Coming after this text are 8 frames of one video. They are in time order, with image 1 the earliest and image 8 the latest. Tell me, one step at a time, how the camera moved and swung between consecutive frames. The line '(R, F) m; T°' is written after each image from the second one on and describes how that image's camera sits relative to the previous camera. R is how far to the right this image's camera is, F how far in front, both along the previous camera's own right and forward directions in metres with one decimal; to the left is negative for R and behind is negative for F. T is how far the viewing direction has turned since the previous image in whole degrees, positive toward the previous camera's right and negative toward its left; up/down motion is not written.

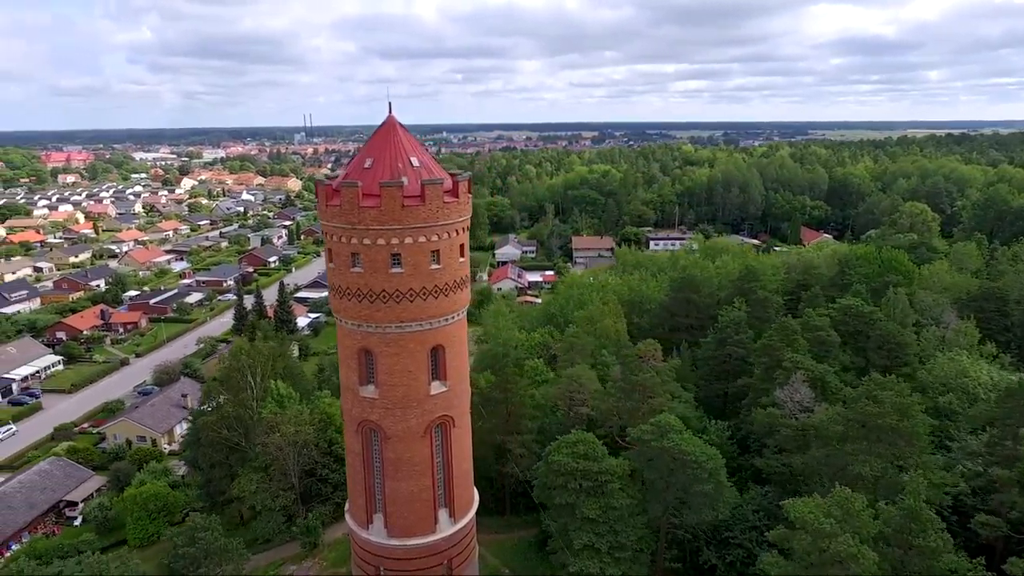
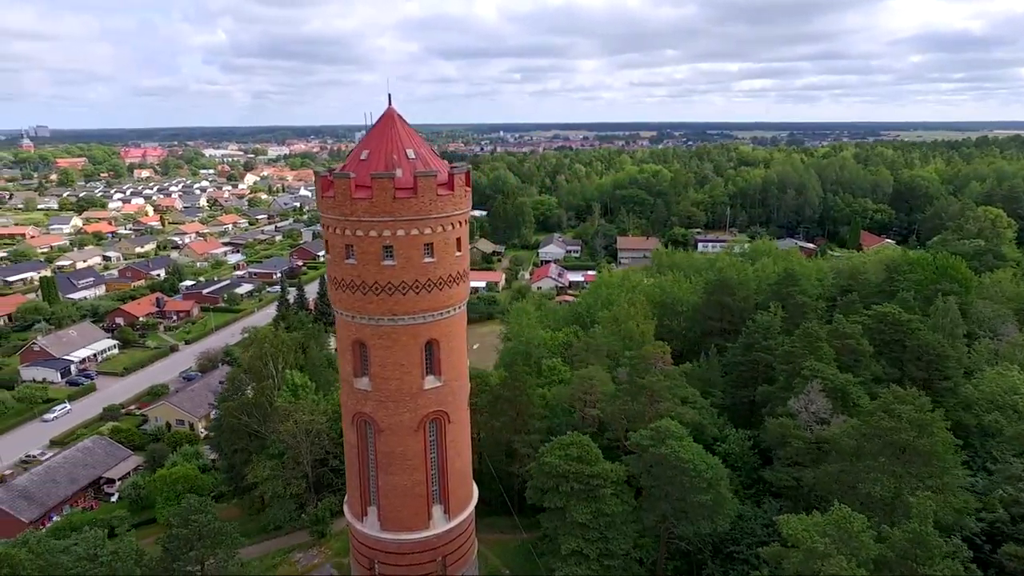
(+1.8, +0.5) m; -5°
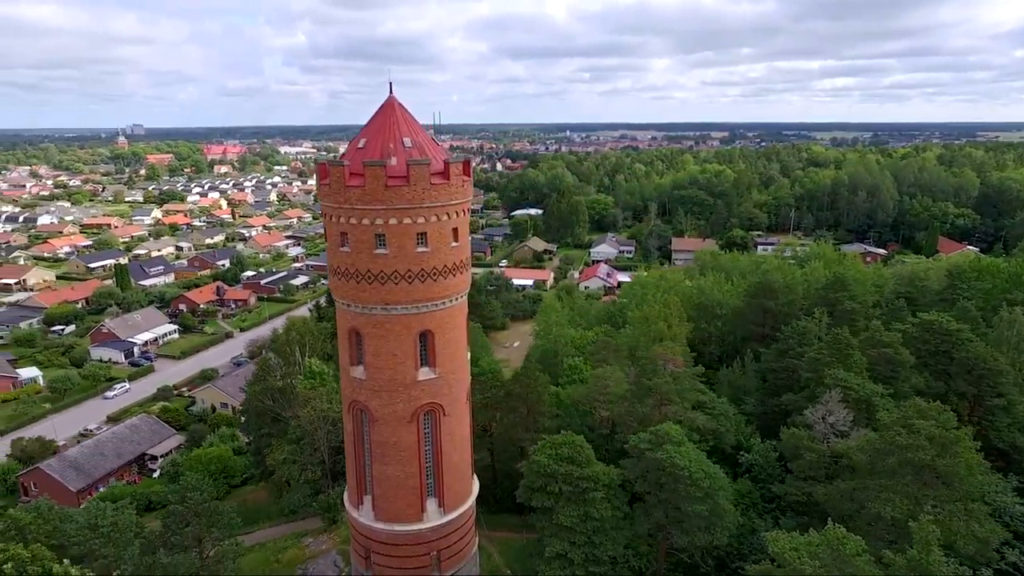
(+2.0, +0.6) m; -6°
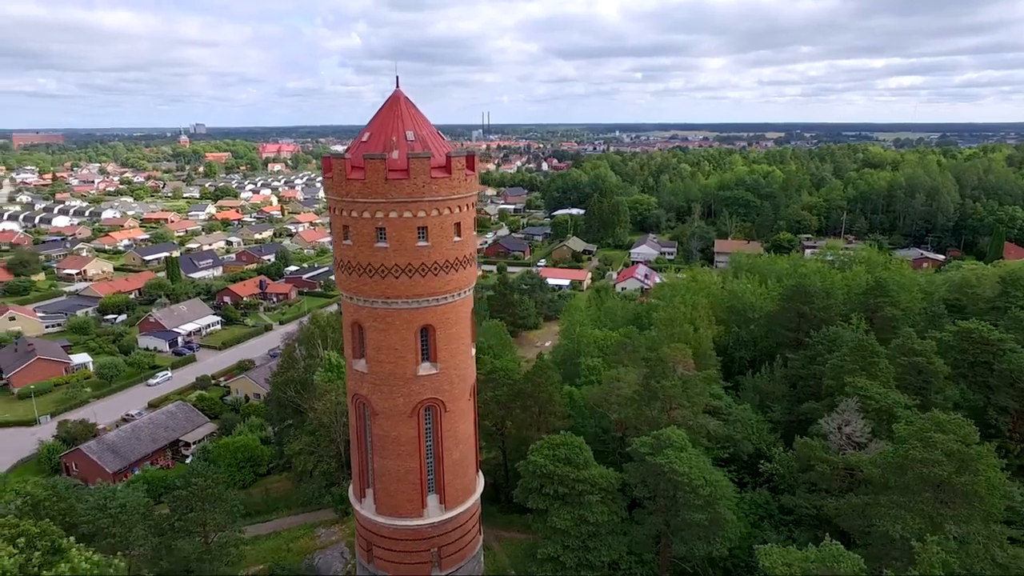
(+1.3, +0.4) m; -4°
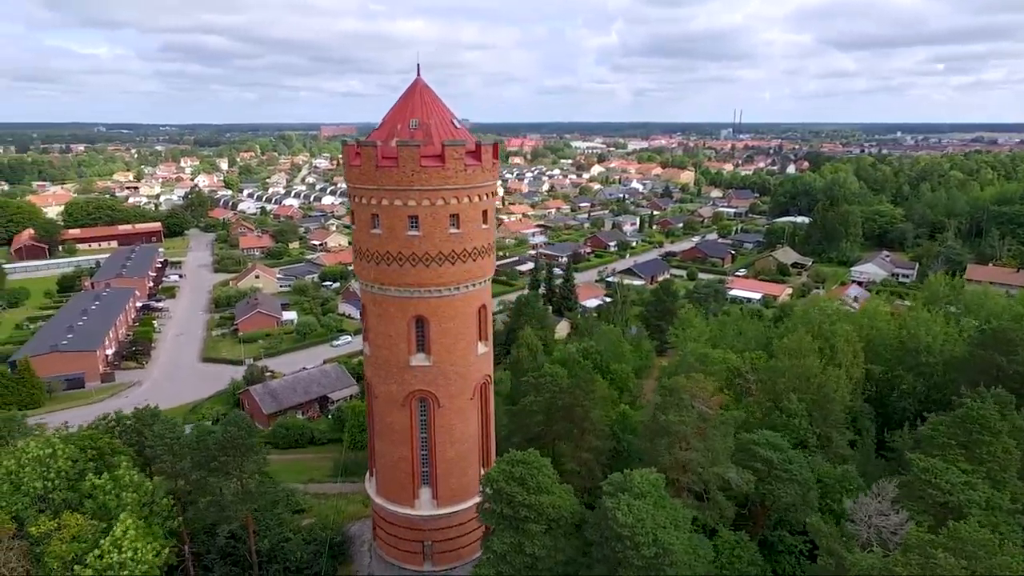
(+6.6, +2.5) m; -21°
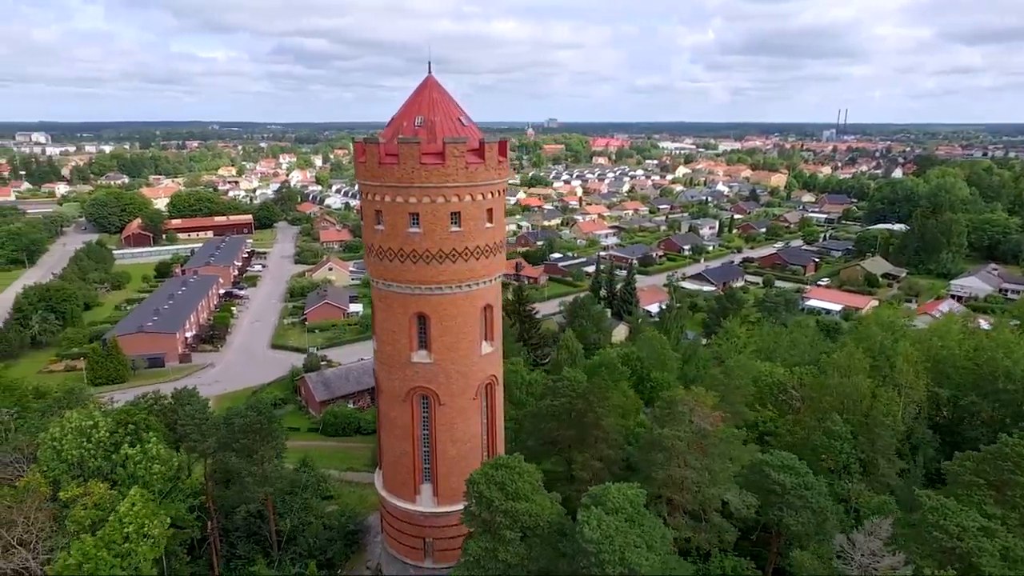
(+2.4, +0.5) m; -8°
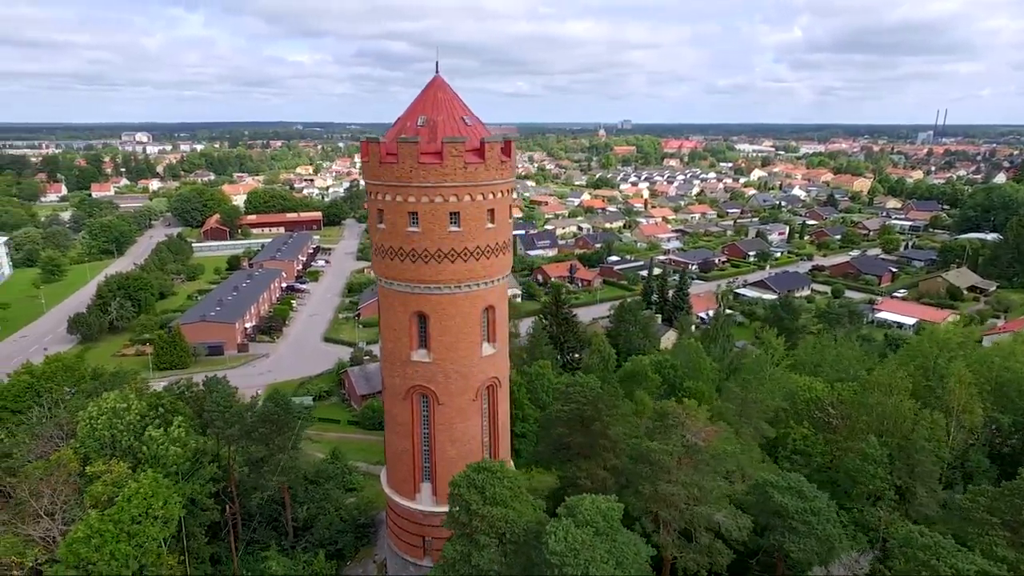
(+2.1, +0.4) m; -6°
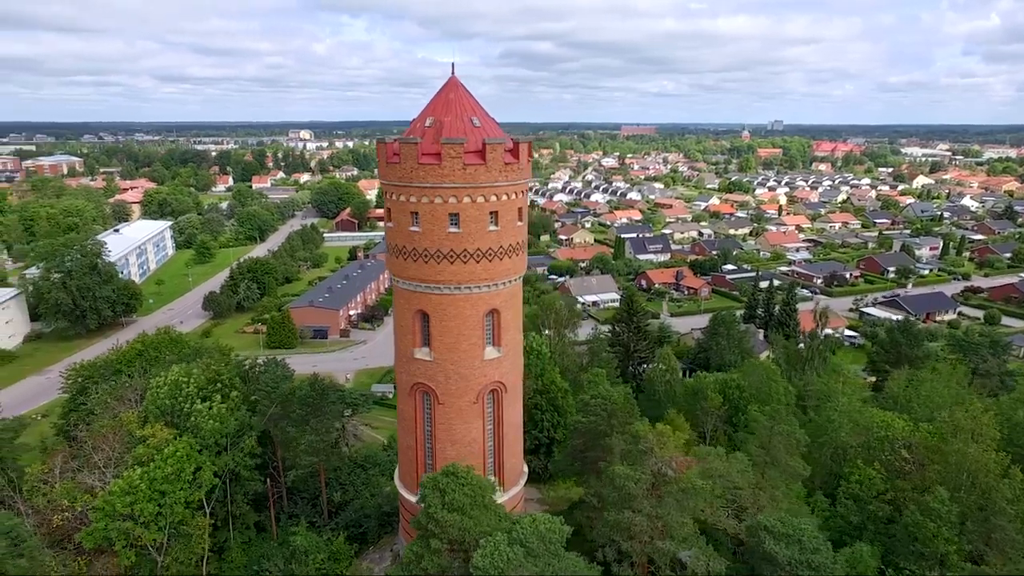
(+3.8, +0.8) m; -12°
